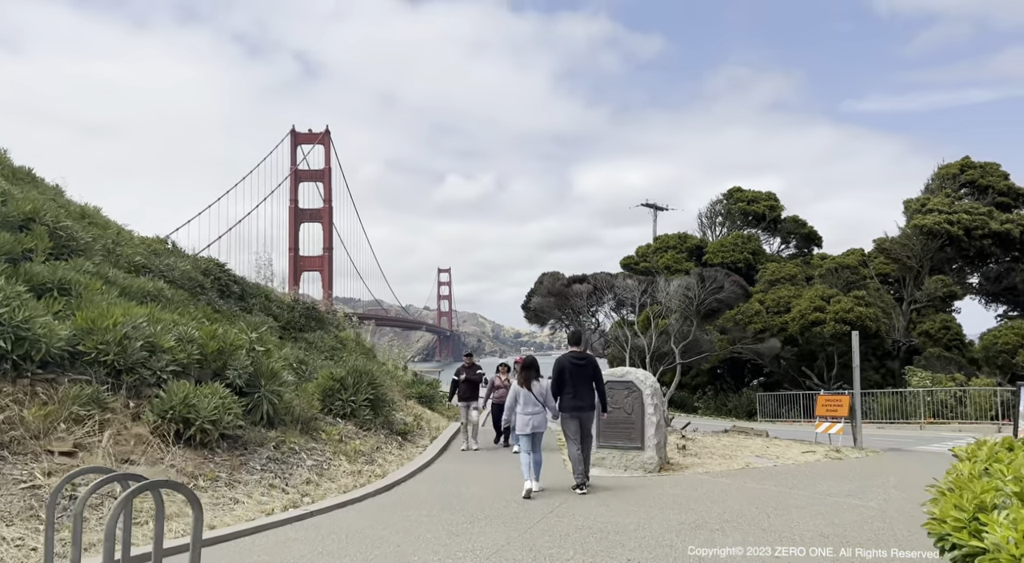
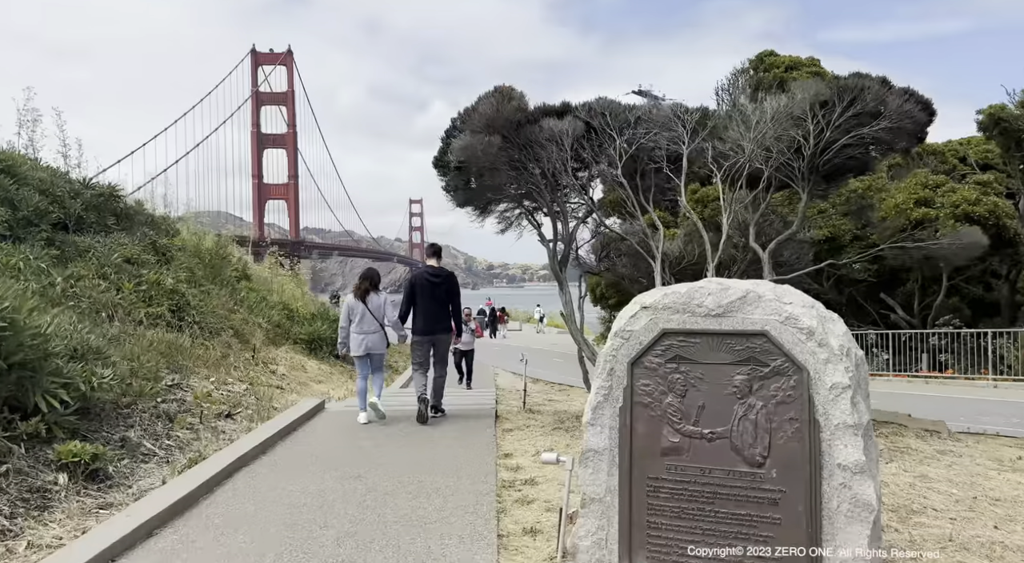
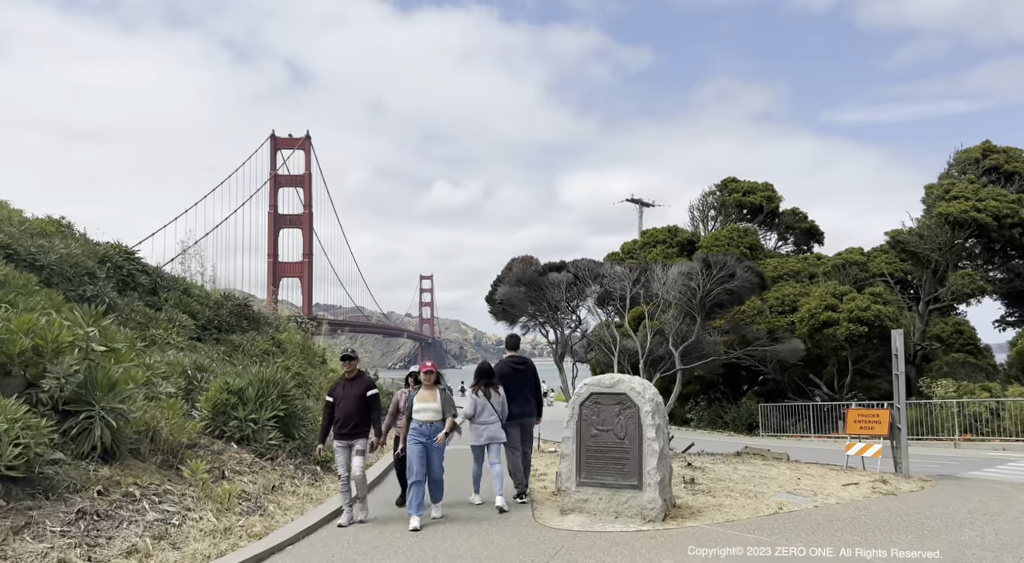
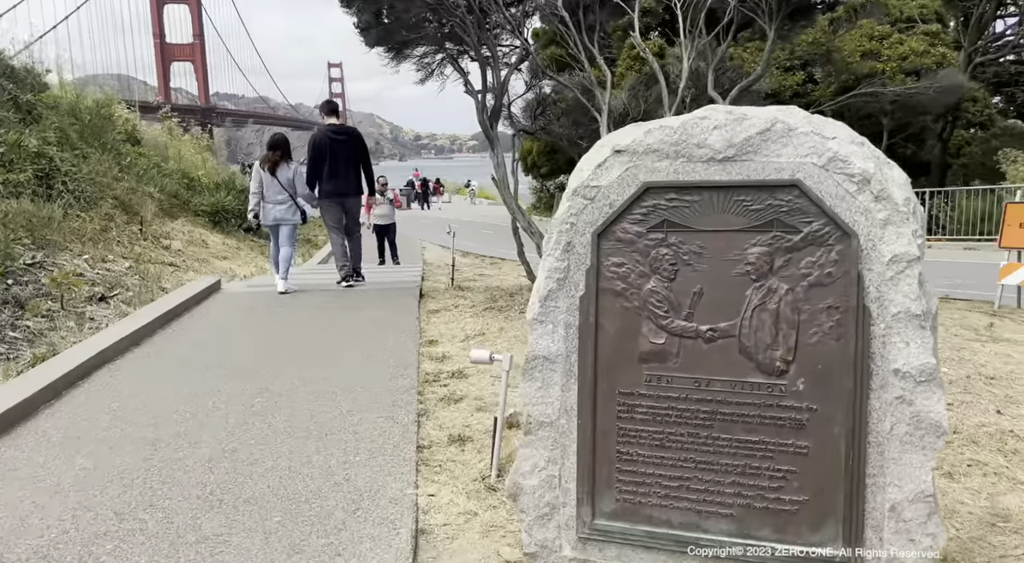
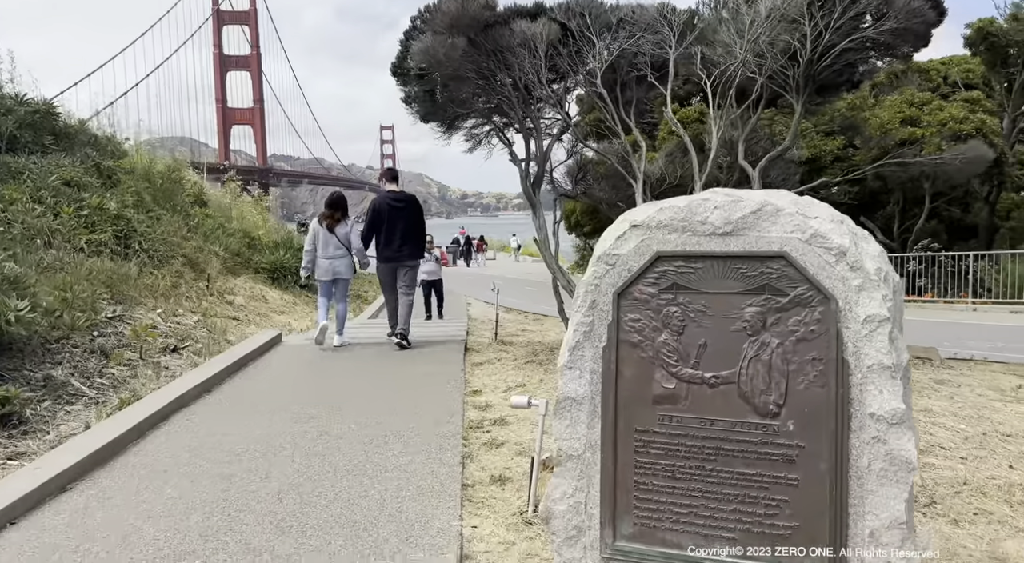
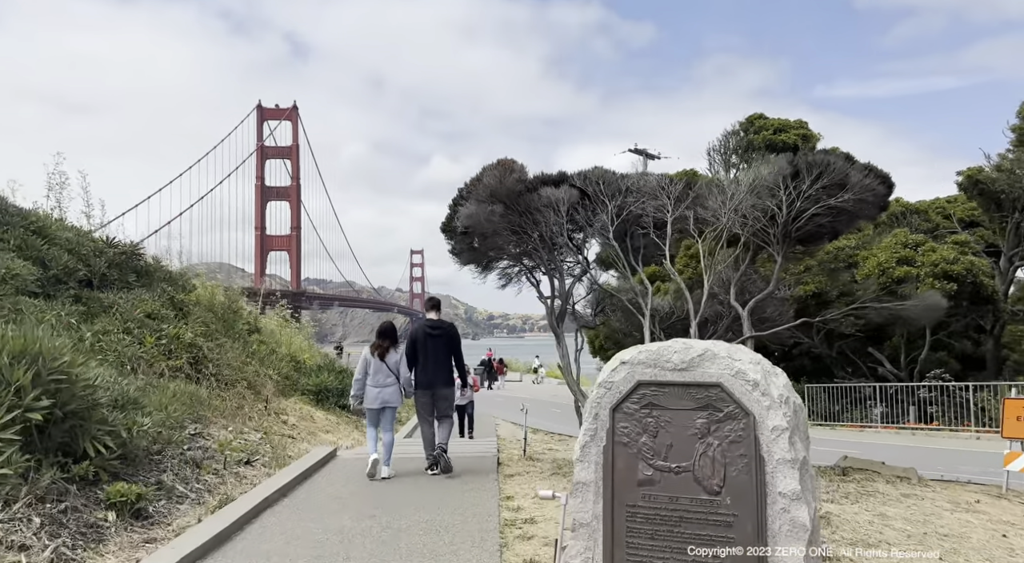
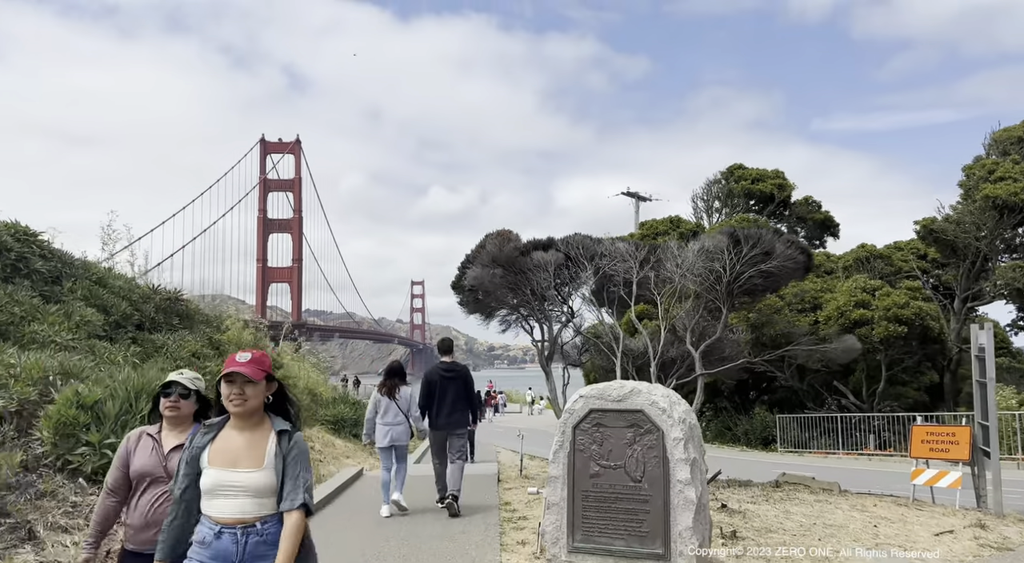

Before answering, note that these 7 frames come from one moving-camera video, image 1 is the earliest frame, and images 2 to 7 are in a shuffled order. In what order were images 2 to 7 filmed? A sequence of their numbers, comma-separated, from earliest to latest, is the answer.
3, 7, 6, 2, 5, 4
